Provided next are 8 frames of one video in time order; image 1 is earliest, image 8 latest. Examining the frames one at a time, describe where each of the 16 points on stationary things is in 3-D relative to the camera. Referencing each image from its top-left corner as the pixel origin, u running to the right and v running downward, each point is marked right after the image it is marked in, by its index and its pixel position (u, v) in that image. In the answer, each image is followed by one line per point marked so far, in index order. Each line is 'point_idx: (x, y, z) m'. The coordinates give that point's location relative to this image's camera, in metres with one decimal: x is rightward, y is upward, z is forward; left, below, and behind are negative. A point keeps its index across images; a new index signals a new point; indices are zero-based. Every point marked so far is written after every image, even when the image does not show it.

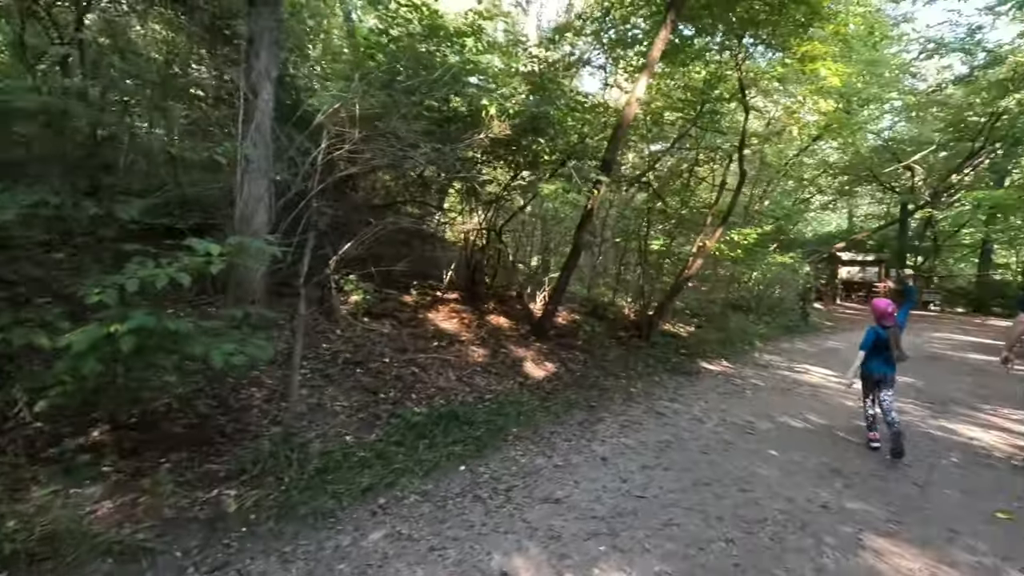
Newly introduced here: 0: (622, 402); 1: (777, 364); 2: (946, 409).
0: (+1.5, -1.6, +7.3) m
1: (+5.6, -1.6, +11.2) m
2: (+6.3, -1.8, +7.8) m
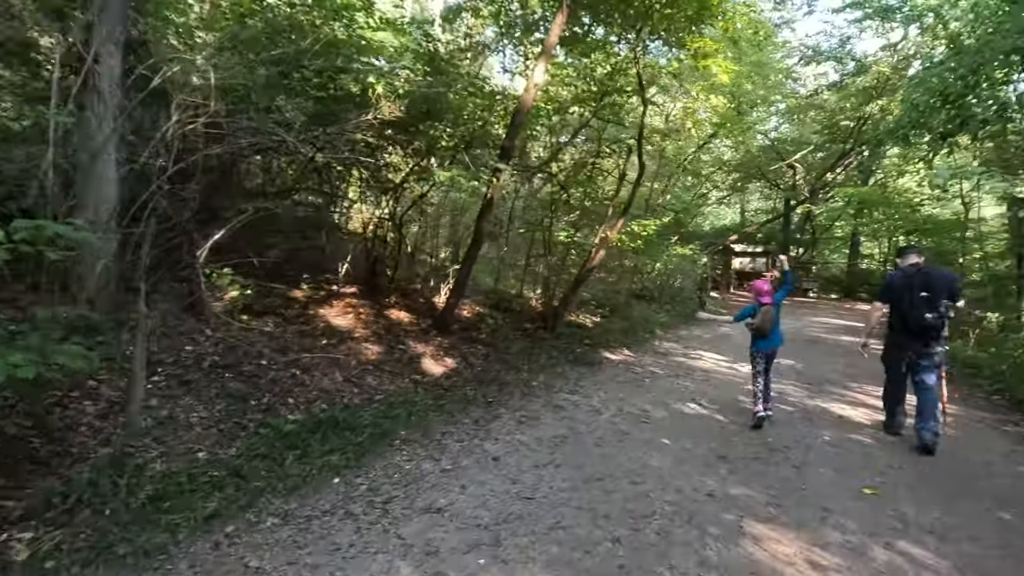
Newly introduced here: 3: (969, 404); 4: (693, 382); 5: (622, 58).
0: (+0.1, -1.4, +7.1) m
1: (+3.6, -1.4, +11.6) m
2: (+4.8, -1.6, +8.4) m
3: (+6.6, -1.7, +7.7) m
4: (+2.9, -1.5, +8.7) m
5: (+2.3, +4.7, +11.0) m
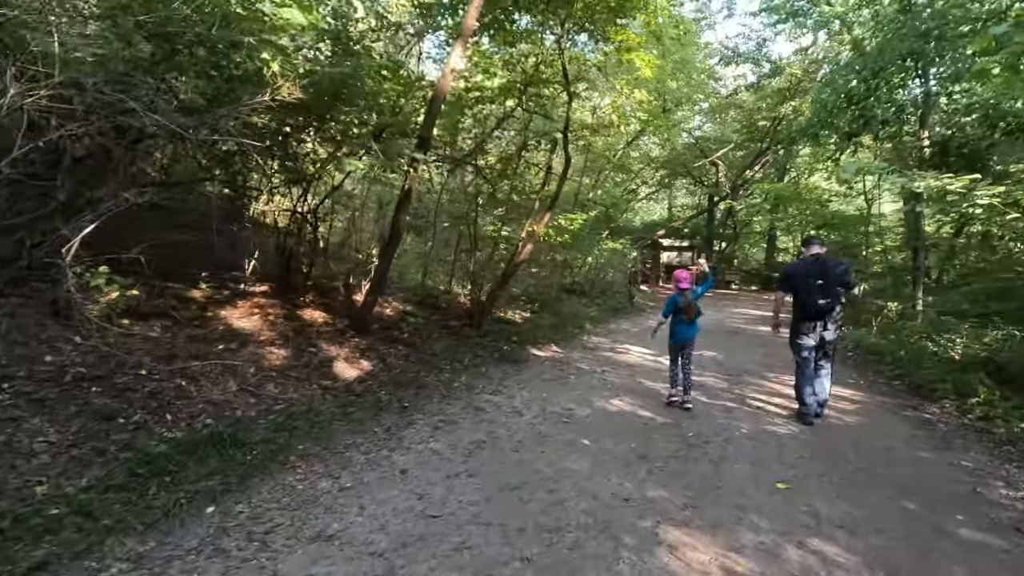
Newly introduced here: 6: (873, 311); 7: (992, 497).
0: (-0.9, -1.4, +6.7) m
1: (+2.0, -1.3, +11.6) m
2: (+3.6, -1.5, +8.5) m
3: (+5.4, -1.5, +8.0) m
4: (+1.7, -1.4, +8.6) m
5: (+0.7, +4.8, +10.7) m
6: (+10.4, -0.7, +15.5) m
7: (+4.0, -1.7, +4.4) m
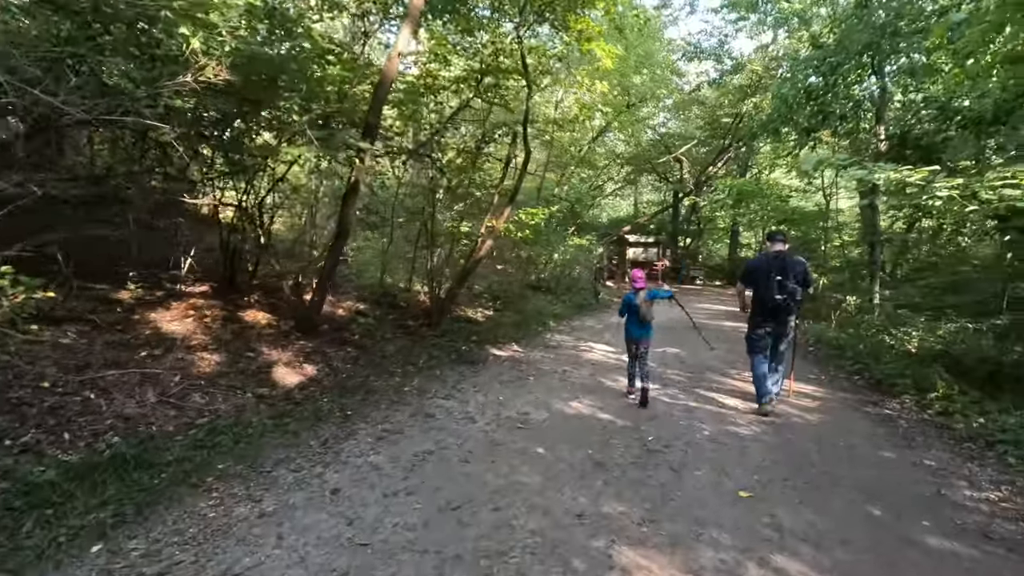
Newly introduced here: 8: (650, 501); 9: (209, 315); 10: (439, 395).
0: (-1.5, -1.4, +6.3) m
1: (+1.1, -1.2, +11.3) m
2: (+3.0, -1.4, +8.3) m
3: (+4.8, -1.5, +7.9) m
4: (+1.0, -1.4, +8.3) m
5: (-0.1, +4.9, +10.3) m
6: (+9.4, -0.5, +15.7) m
7: (+3.5, -1.7, +4.3) m
8: (+1.1, -1.6, +4.1) m
9: (-4.6, -0.4, +8.2) m
10: (-0.9, -1.4, +6.9) m
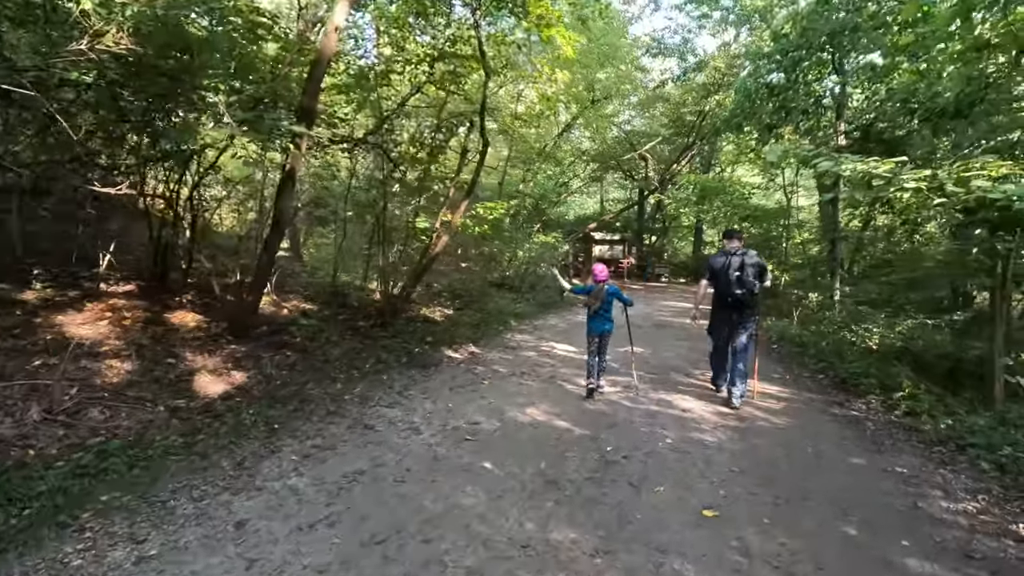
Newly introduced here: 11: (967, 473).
0: (-2.0, -1.4, +5.7) m
1: (+0.3, -1.1, +10.9) m
2: (+2.3, -1.4, +8.0) m
3: (+4.1, -1.4, +7.7) m
4: (+0.4, -1.3, +7.8) m
5: (-0.9, +4.9, +9.8) m
6: (+8.2, -0.4, +15.7) m
7: (+3.1, -1.7, +4.0) m
8: (+0.6, -1.6, +3.6) m
9: (-5.3, -0.4, +7.4) m
10: (-1.5, -1.4, +6.3) m
11: (+3.9, -1.6, +4.6) m
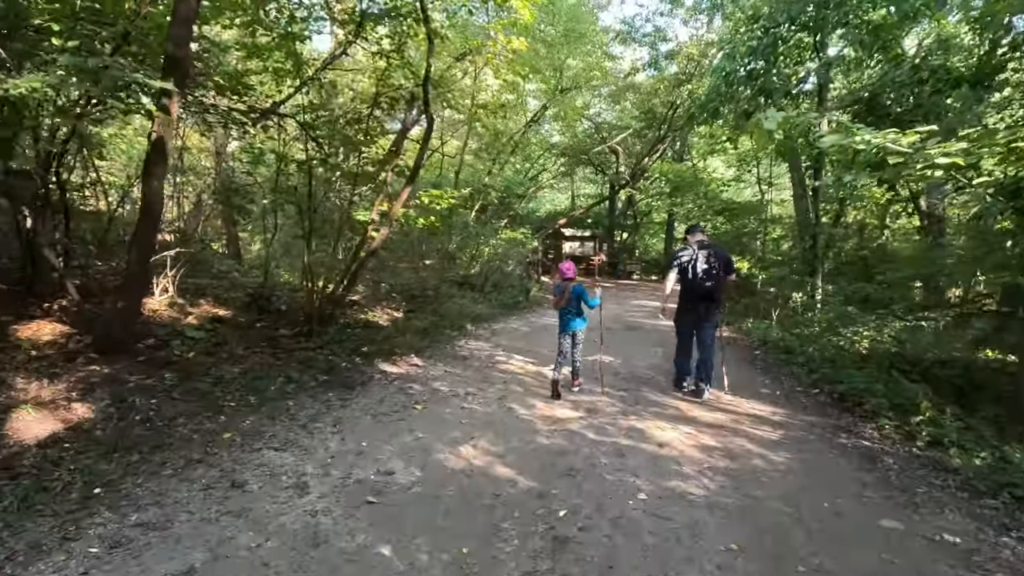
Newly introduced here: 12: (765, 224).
0: (-2.6, -1.4, +4.2) m
1: (-0.6, -1.2, +9.5) m
2: (+1.6, -1.4, +6.7) m
3: (+3.4, -1.4, +6.5) m
4: (-0.3, -1.4, +6.4) m
5: (-1.8, +4.9, +8.3) m
6: (+7.1, -0.4, +14.7) m
7: (+2.6, -1.7, +2.7) m
8: (+0.1, -1.7, +2.3) m
9: (-6.0, -0.5, +5.7) m
10: (-2.1, -1.4, +4.8) m
11: (+3.3, -1.6, +3.4) m
12: (+7.5, +1.9, +16.0) m
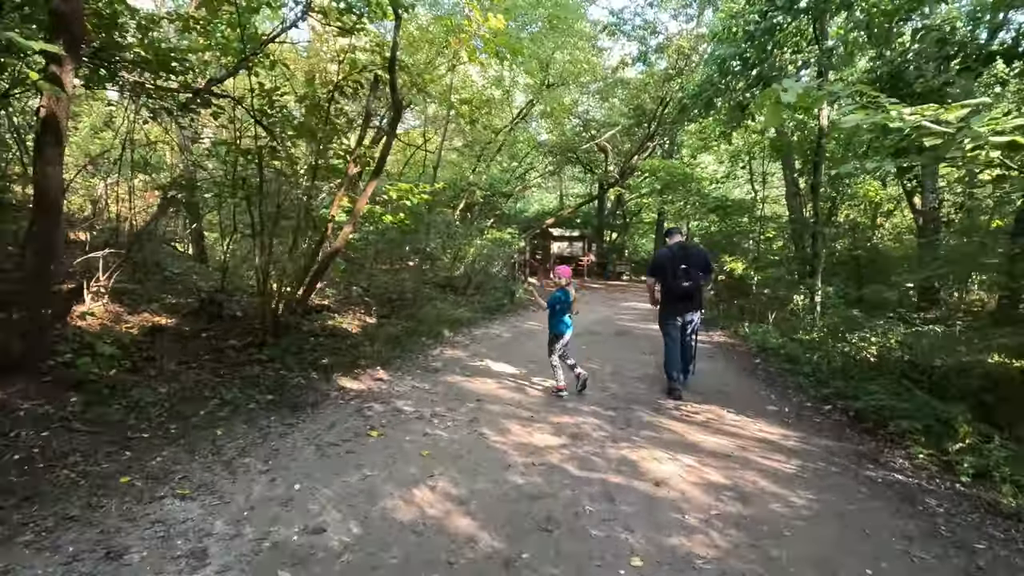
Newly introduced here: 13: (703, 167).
0: (-2.8, -1.5, +3.2) m
1: (-0.9, -1.2, +8.6) m
2: (+1.3, -1.4, +5.9) m
3: (+3.1, -1.5, +5.7) m
4: (-0.6, -1.4, +5.6) m
5: (-2.1, +4.8, +7.4) m
6: (+6.7, -0.4, +13.9) m
7: (+2.4, -1.7, +1.9) m
8: (-0.1, -1.7, +1.4) m
9: (-6.3, -0.5, +4.7) m
10: (-2.4, -1.5, +3.9) m
11: (+3.1, -1.7, +2.6) m
12: (+7.1, +1.9, +15.2) m
13: (+7.0, +4.4, +19.5) m
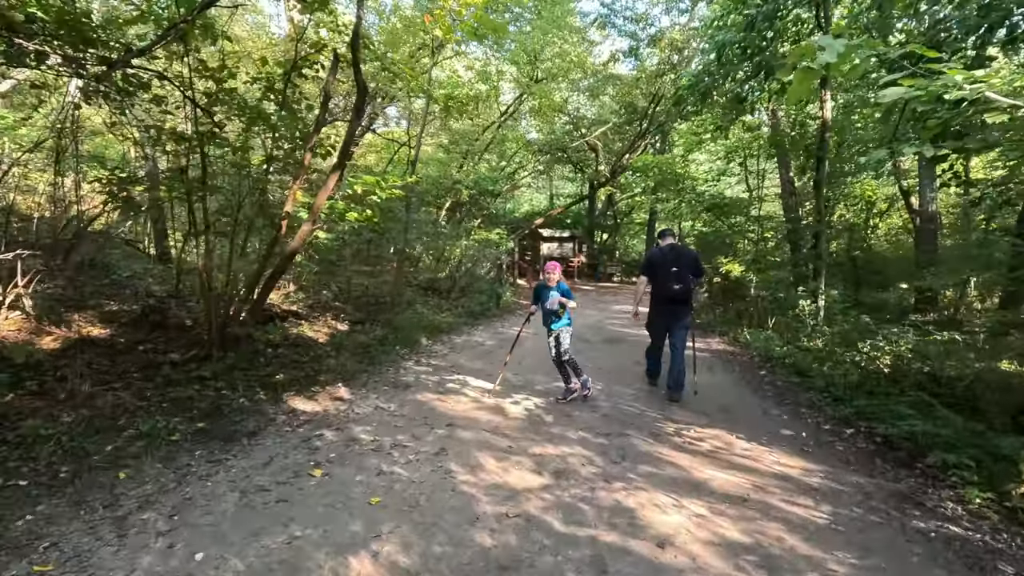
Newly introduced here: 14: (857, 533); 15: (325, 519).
0: (-3.0, -1.6, +2.3) m
1: (-1.2, -1.3, +7.7) m
2: (+1.0, -1.5, +5.0) m
3: (+2.9, -1.5, +4.9) m
4: (-0.8, -1.5, +4.7) m
5: (-2.4, +4.7, +6.5) m
6: (+6.3, -0.5, +13.2) m
7: (+2.2, -1.8, +1.1) m
8: (-0.2, -1.8, +0.5) m
9: (-6.5, -0.6, +3.8) m
10: (-2.6, -1.5, +3.0) m
11: (+2.9, -1.7, +1.8) m
12: (+6.7, +1.8, +14.5) m
13: (+6.5, +4.4, +18.8) m
14: (+2.3, -1.6, +3.6) m
15: (-1.2, -1.5, +3.6) m
